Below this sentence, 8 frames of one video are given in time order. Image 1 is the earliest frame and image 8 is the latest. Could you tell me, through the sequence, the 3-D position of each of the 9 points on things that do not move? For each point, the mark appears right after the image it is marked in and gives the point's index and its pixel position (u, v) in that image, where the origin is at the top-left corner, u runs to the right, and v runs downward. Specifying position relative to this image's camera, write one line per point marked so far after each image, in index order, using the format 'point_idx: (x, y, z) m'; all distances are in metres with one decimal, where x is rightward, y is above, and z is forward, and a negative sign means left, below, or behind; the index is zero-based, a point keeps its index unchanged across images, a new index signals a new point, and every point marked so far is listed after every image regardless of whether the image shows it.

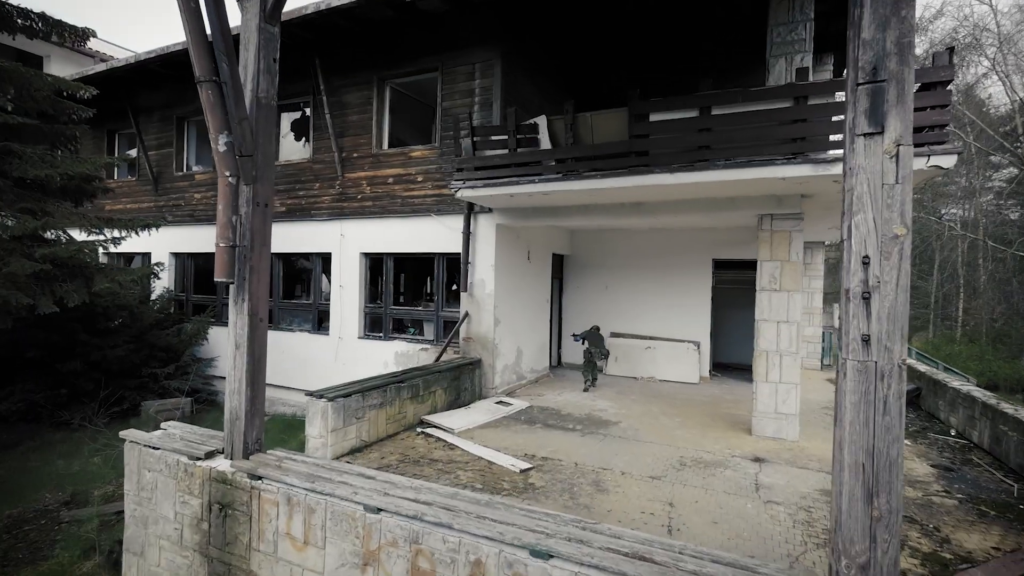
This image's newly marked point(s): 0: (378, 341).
0: (-2.3, -0.9, +9.8) m
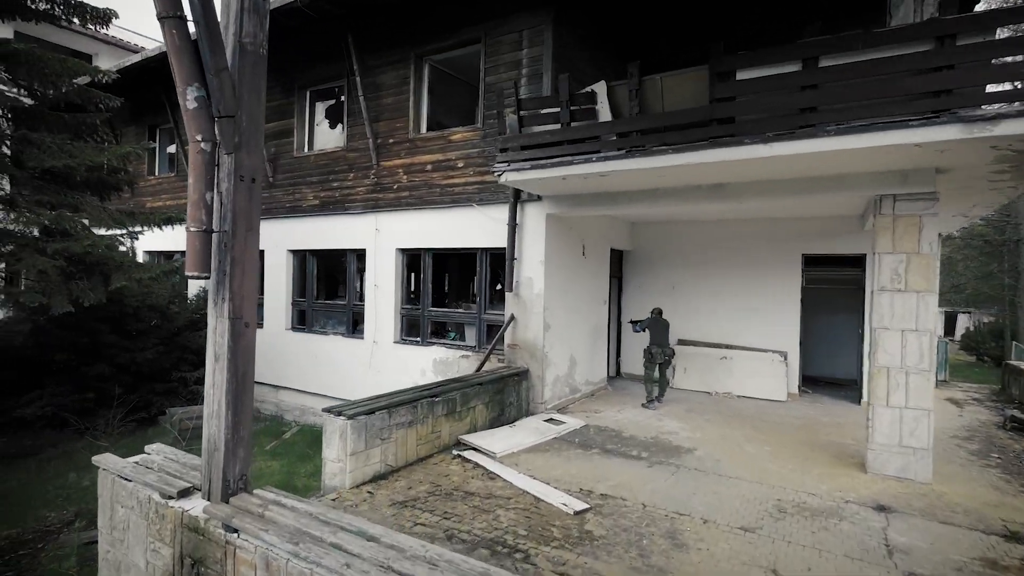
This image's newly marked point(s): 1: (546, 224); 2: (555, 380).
0: (-1.5, -0.9, +8.9) m
1: (+0.4, +0.9, +7.8) m
2: (+0.6, -1.3, +8.1) m
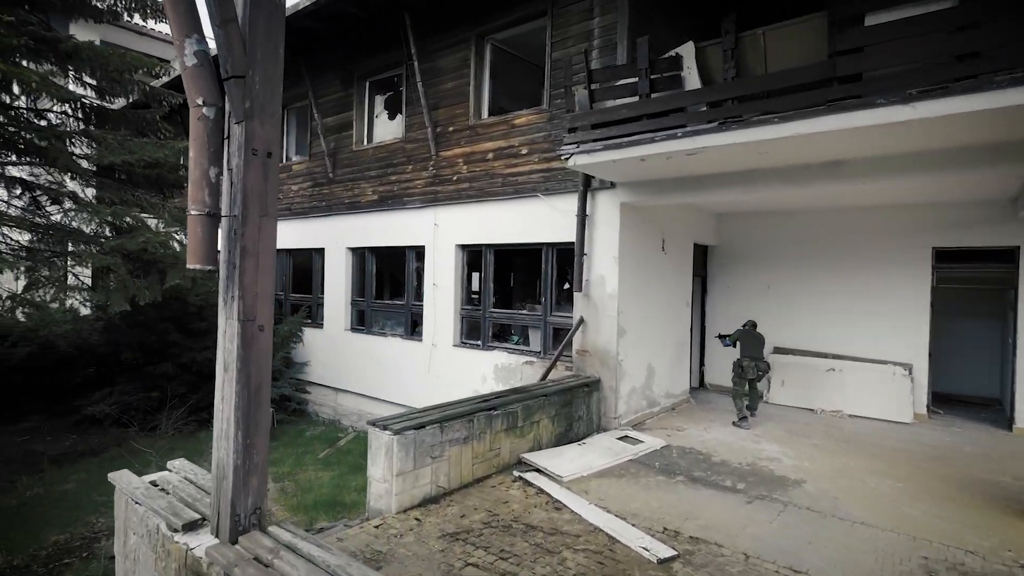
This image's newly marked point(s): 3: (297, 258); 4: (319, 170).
0: (-0.5, -0.9, +8.2) m
1: (+1.3, +0.9, +6.9) m
2: (+1.5, -1.3, +7.2) m
3: (-4.0, +0.6, +10.8) m
4: (-3.4, +2.1, +10.1) m
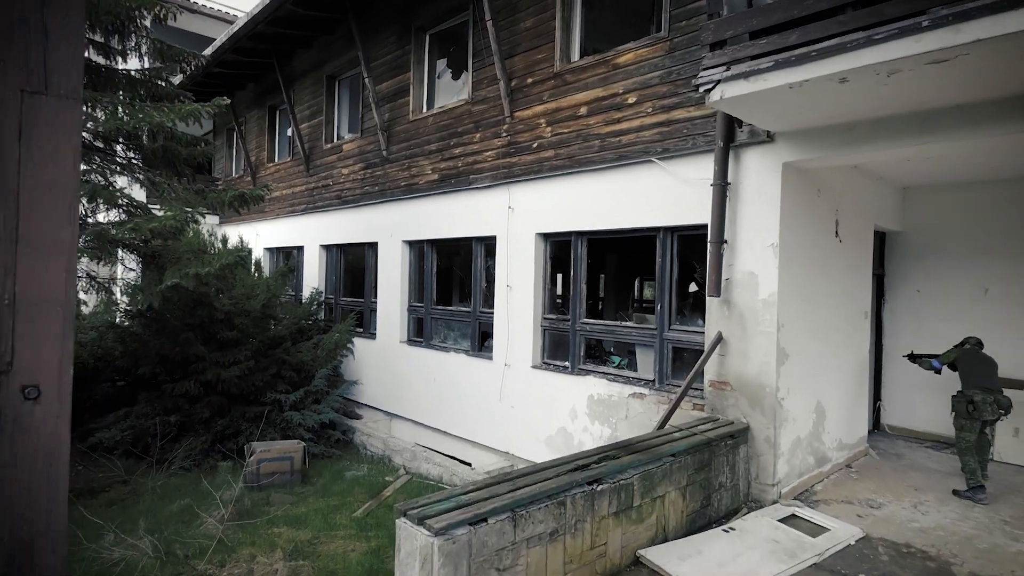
0: (+0.5, -0.9, +6.1) m
1: (+2.1, +0.8, +4.6) m
2: (+2.4, -1.3, +4.9) m
3: (-2.6, +0.5, +9.2) m
4: (-2.0, +2.0, +8.4) m
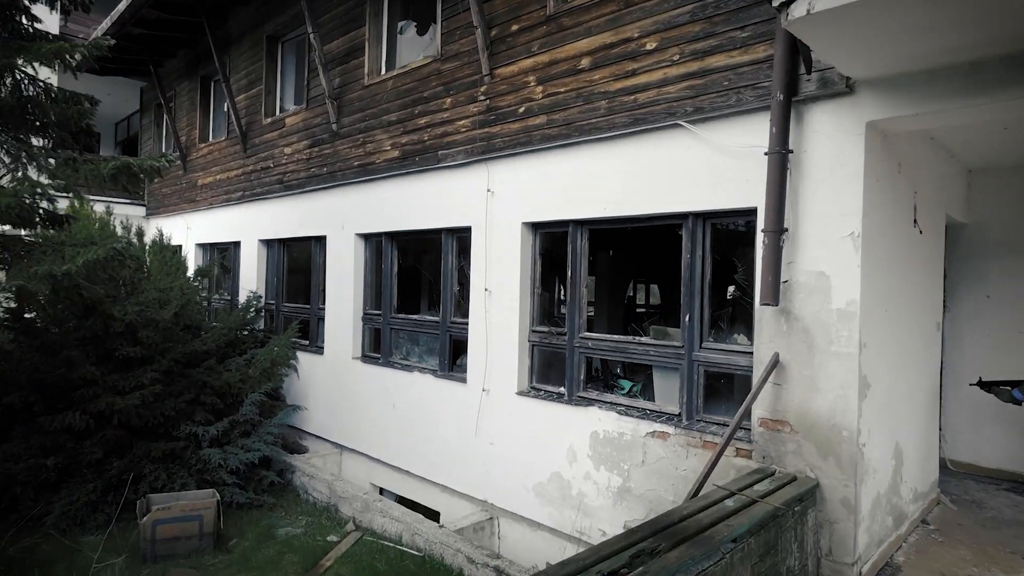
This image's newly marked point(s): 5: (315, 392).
0: (+0.4, -1.0, +4.7) m
1: (+2.0, +0.8, +3.4) m
2: (+2.3, -1.4, +3.6) m
3: (-2.9, +0.5, +7.7) m
4: (-2.3, +2.0, +7.0) m
5: (-2.4, -1.3, +7.1) m
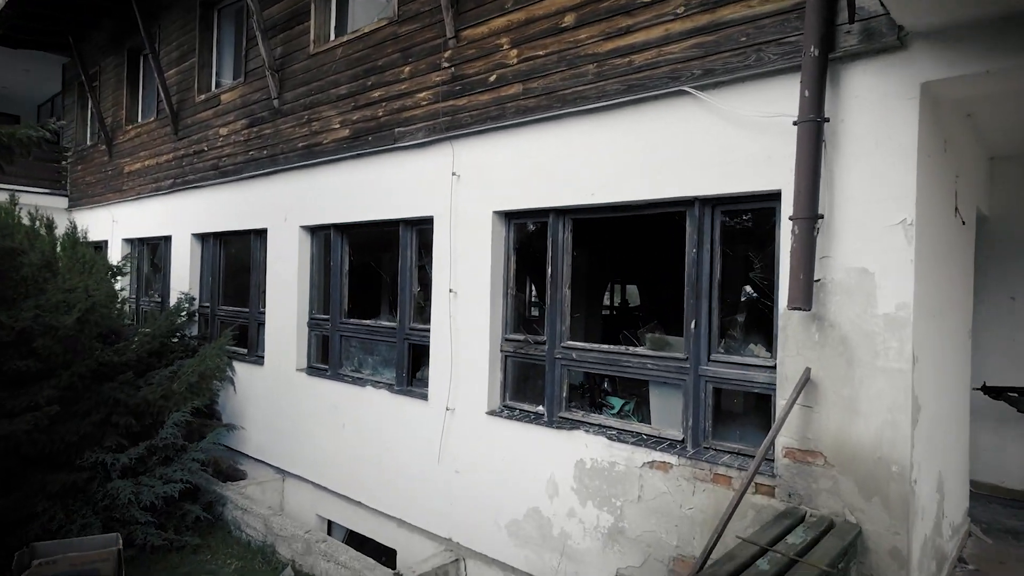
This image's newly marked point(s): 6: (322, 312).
0: (+0.2, -1.0, +4.0) m
1: (+1.9, +0.8, +2.7) m
2: (+2.1, -1.4, +3.0) m
3: (-3.3, +0.5, +6.7) m
4: (-2.6, +2.0, +6.1) m
5: (-2.7, -1.3, +6.2) m
6: (-1.9, -0.2, +5.8) m
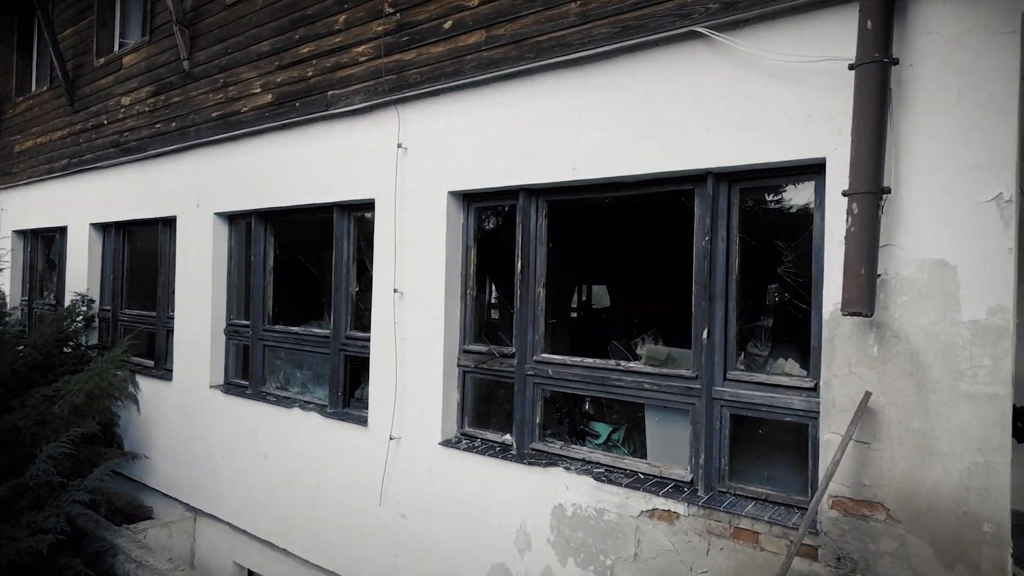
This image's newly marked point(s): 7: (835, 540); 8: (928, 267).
0: (-0.1, -1.0, +3.2) m
1: (+1.8, +0.8, +2.0) m
2: (+2.0, -1.4, +2.3) m
3: (-3.7, +0.5, +5.7) m
4: (-3.0, +2.0, +5.1) m
5: (-3.1, -1.3, +5.2) m
6: (-2.2, -0.2, +4.8) m
7: (+1.3, -1.0, +2.3) m
8: (+1.5, +0.1, +2.1) m
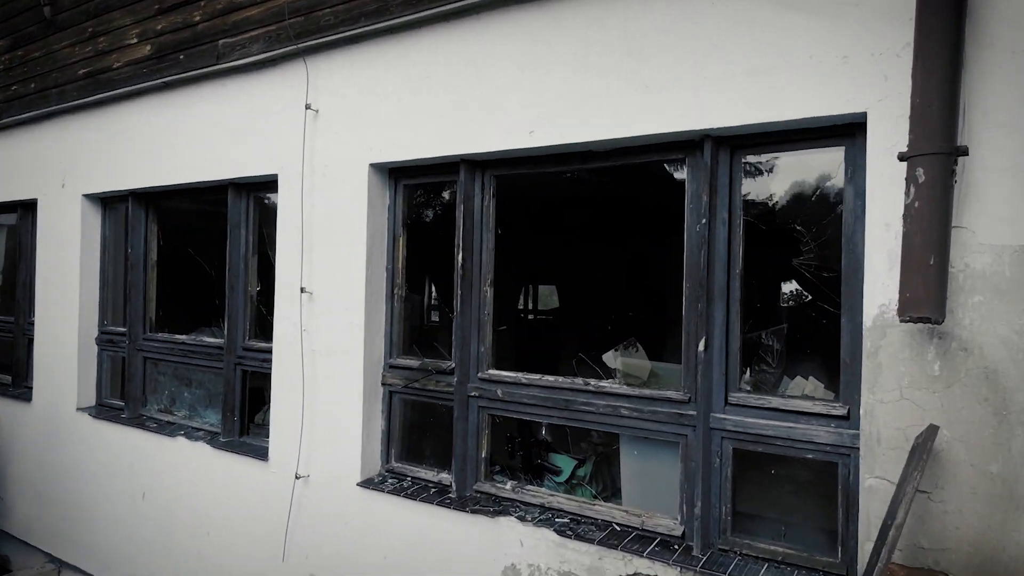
0: (-0.3, -1.0, +2.5) m
1: (+1.6, +0.8, +1.5) m
2: (+1.8, -1.4, +1.8) m
3: (-4.2, +0.5, +4.6) m
4: (-3.4, +2.0, +4.1) m
5: (-3.6, -1.3, +4.2) m
6: (-2.6, -0.2, +3.9) m
7: (+1.1, -1.0, +1.7) m
8: (+1.4, +0.1, +1.6) m
